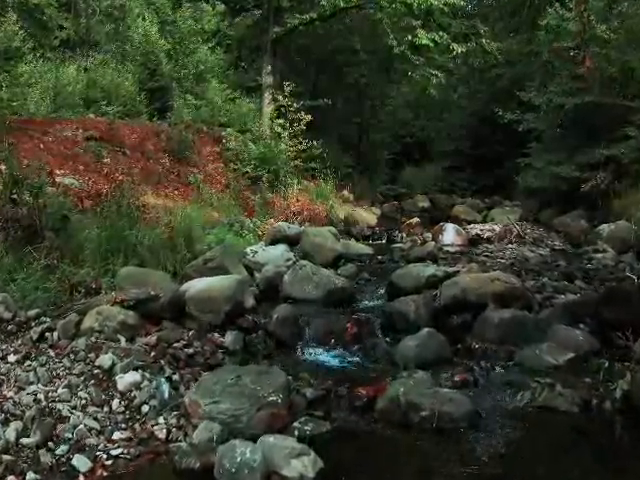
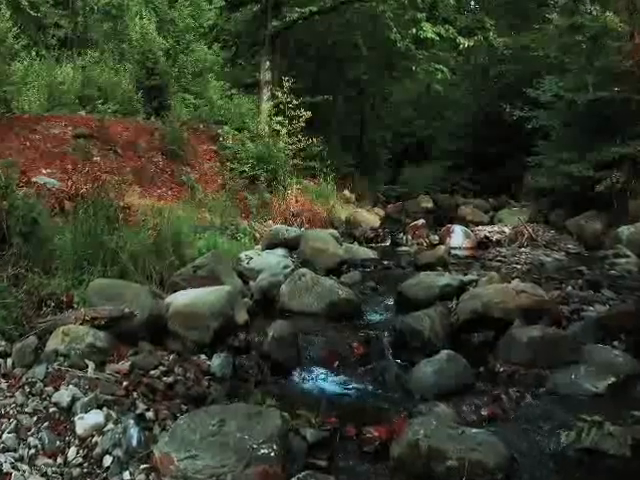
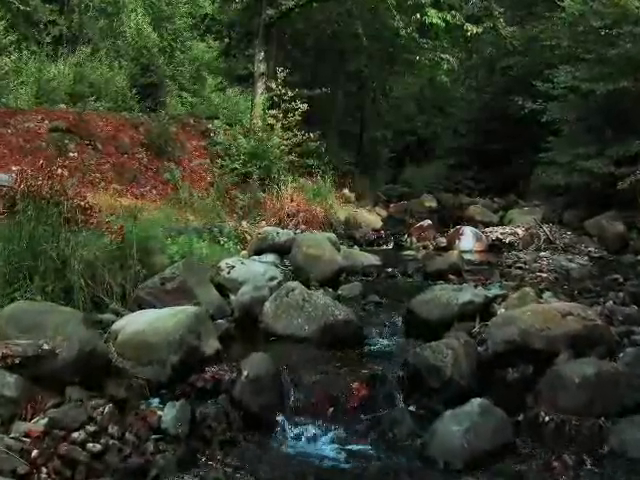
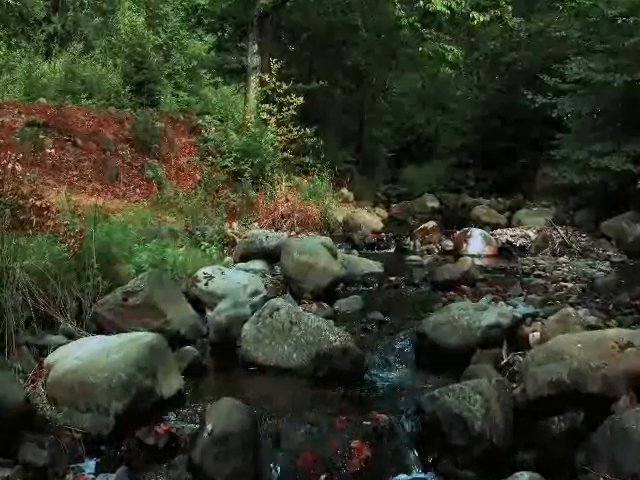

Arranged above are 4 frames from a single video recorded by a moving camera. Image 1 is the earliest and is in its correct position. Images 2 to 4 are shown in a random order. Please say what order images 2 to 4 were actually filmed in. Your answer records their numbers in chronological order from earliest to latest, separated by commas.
2, 3, 4
